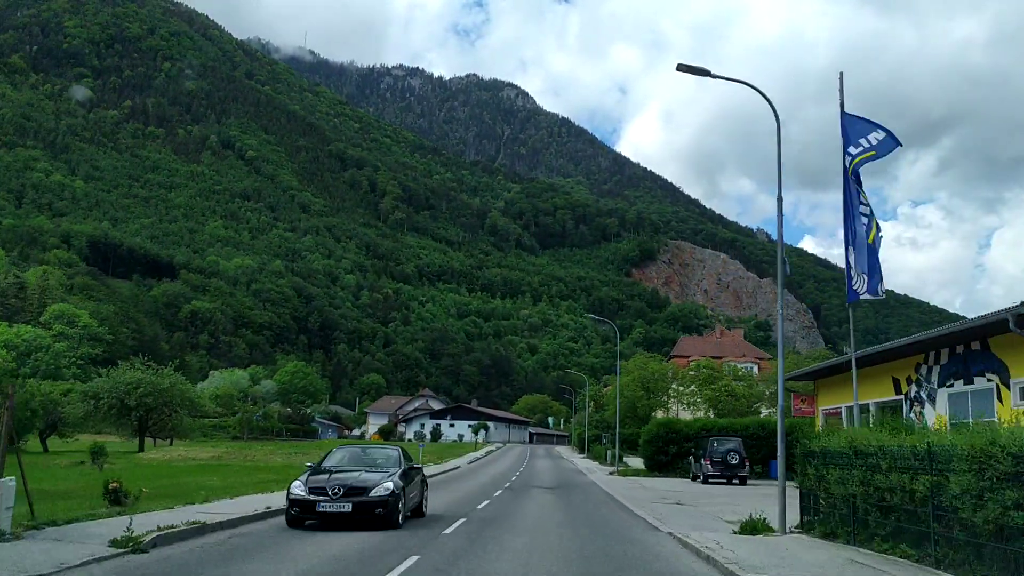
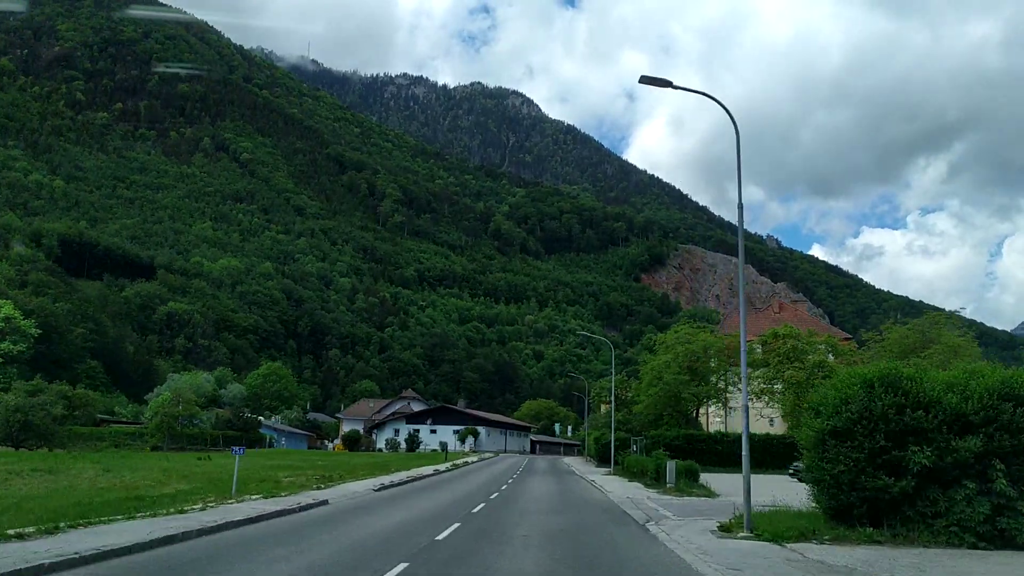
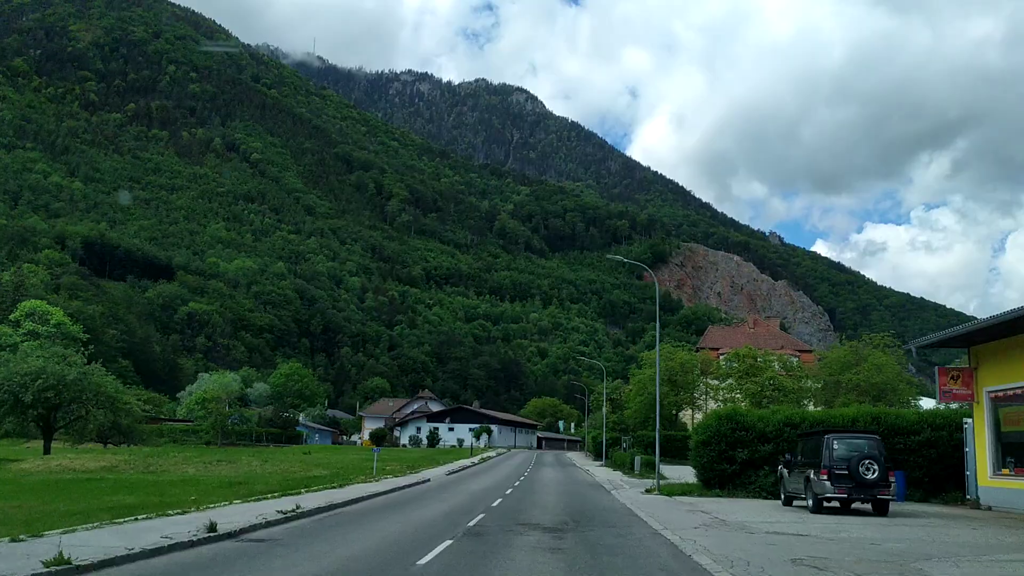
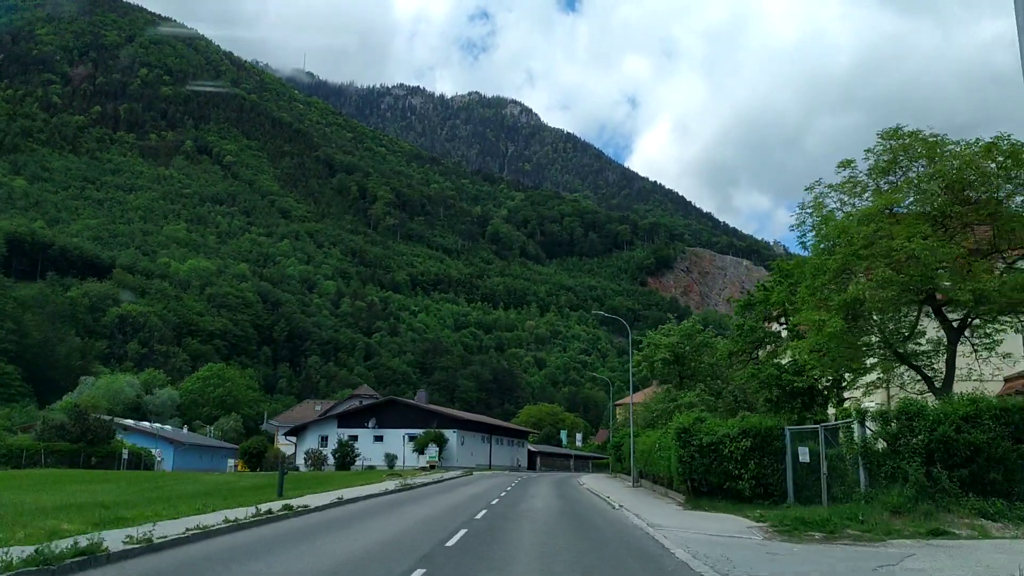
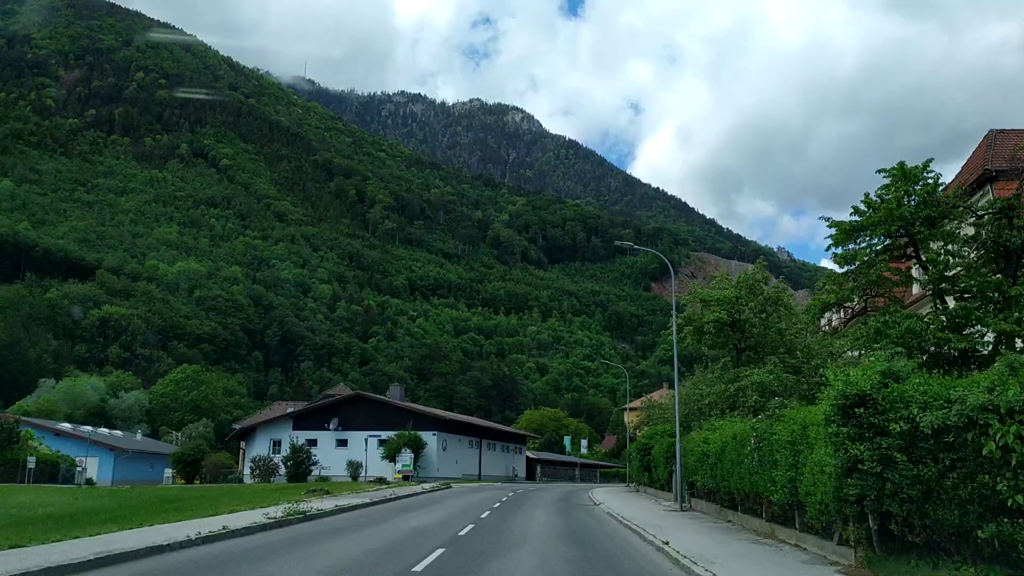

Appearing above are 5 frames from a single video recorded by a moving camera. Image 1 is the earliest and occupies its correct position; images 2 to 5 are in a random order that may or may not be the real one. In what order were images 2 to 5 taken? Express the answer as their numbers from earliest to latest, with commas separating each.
3, 2, 4, 5
